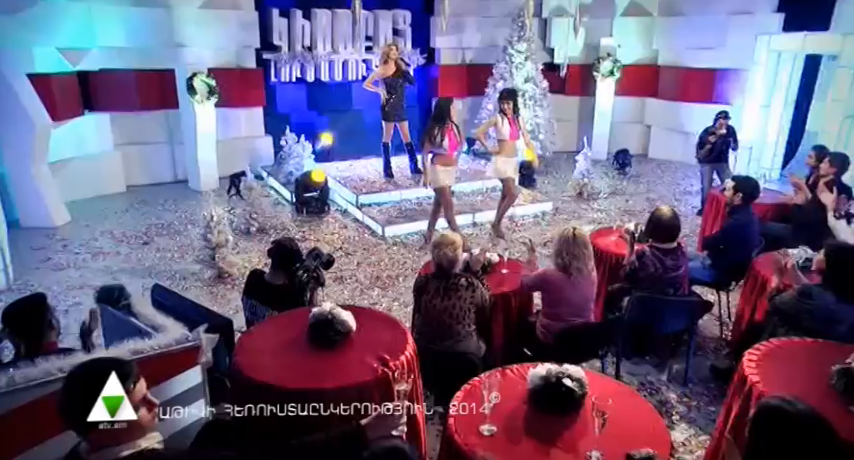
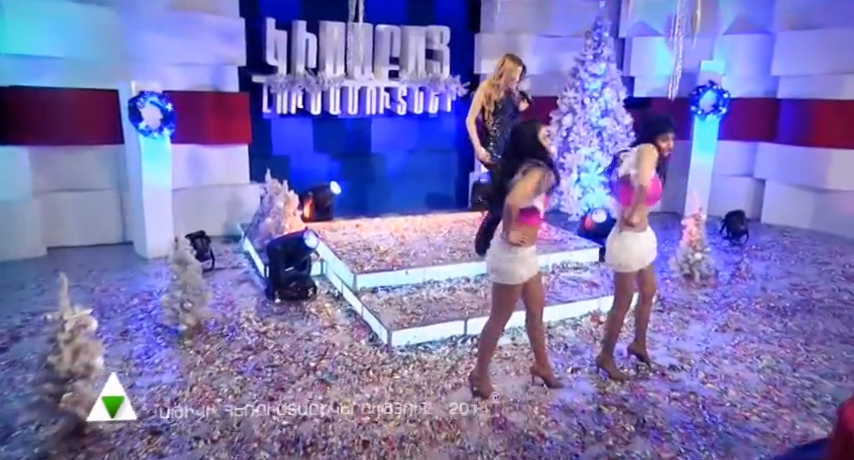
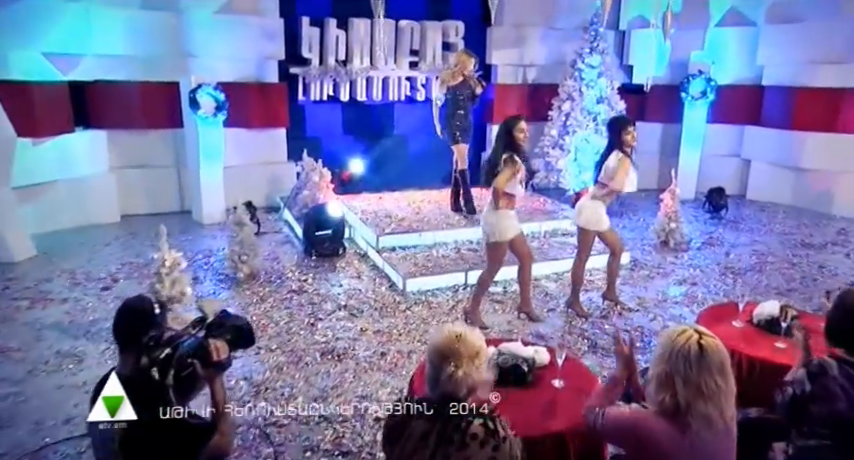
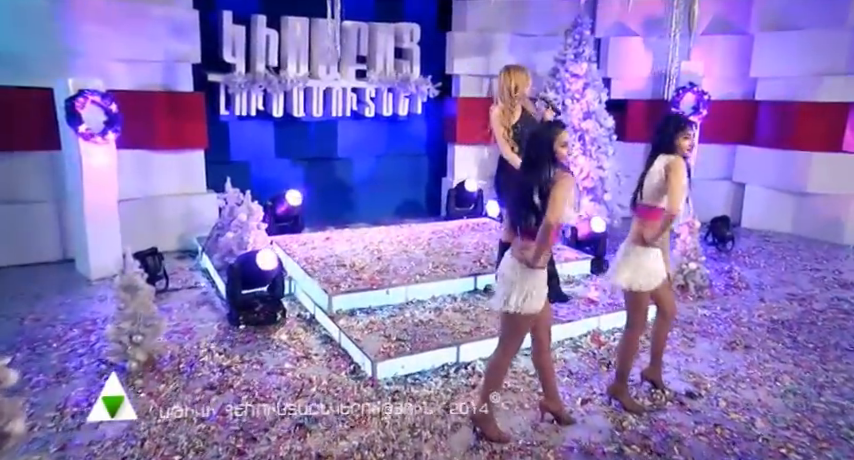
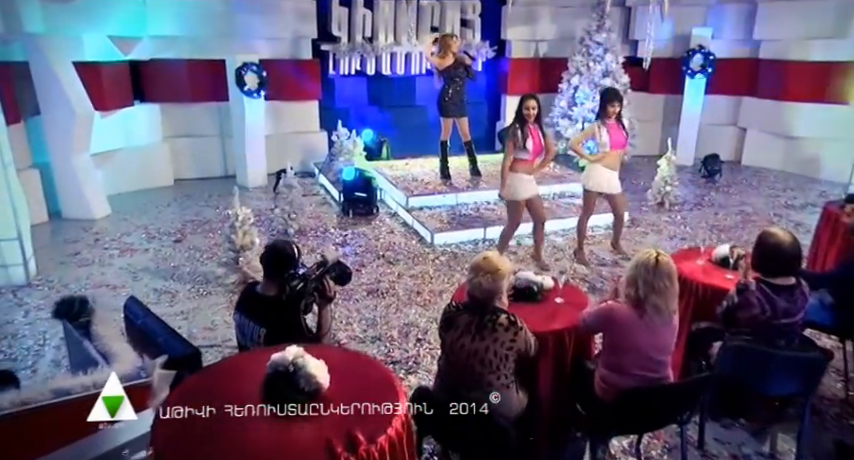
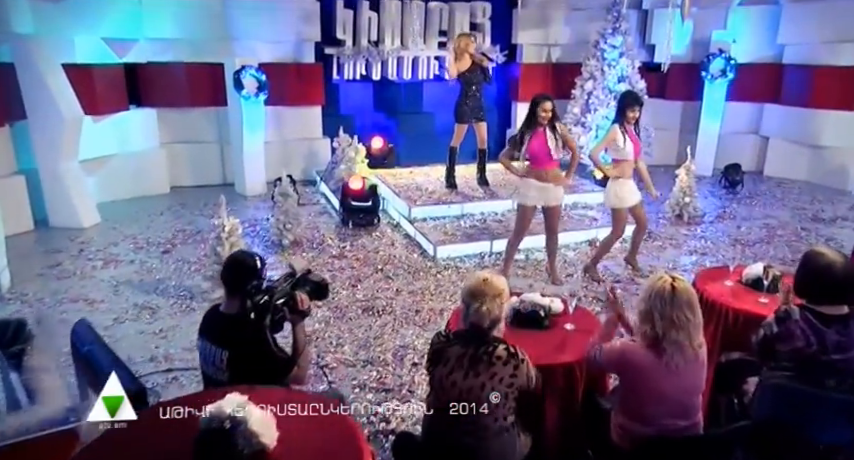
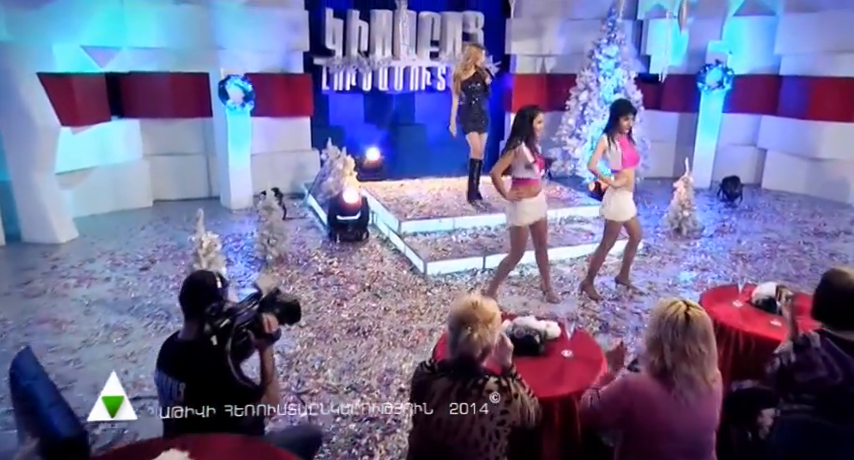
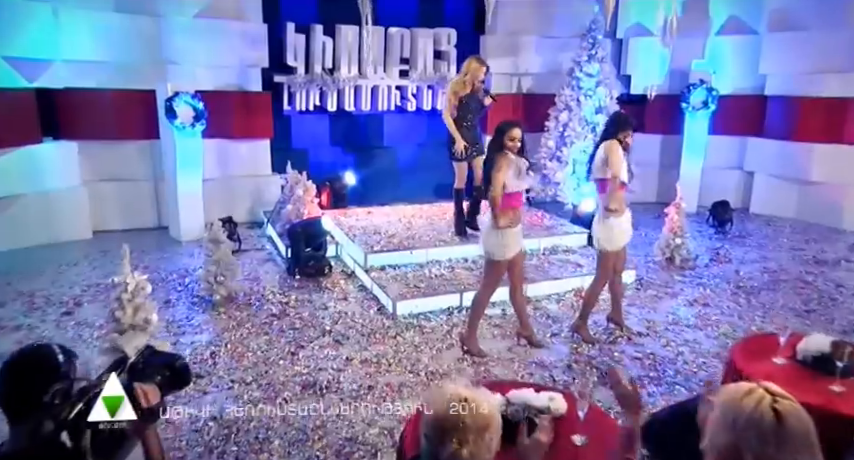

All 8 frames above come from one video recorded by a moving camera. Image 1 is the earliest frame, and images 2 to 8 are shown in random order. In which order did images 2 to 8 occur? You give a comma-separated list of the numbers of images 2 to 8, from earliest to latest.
5, 6, 7, 3, 8, 2, 4
